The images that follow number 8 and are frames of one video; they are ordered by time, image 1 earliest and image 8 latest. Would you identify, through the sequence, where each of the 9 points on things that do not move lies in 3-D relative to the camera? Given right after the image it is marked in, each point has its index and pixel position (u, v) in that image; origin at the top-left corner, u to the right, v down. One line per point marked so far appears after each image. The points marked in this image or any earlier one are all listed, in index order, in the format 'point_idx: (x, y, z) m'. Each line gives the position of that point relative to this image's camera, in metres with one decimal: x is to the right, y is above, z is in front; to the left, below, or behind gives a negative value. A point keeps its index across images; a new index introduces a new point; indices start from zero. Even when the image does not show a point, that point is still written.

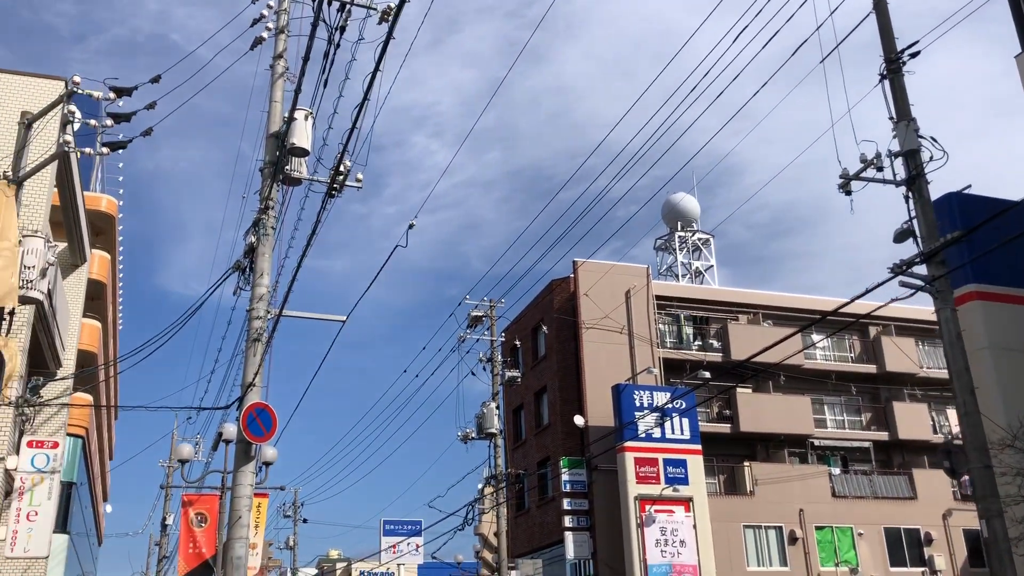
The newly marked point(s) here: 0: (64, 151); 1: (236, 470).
0: (-5.1, +1.6, +10.7) m
1: (-3.1, -2.0, +10.5) m
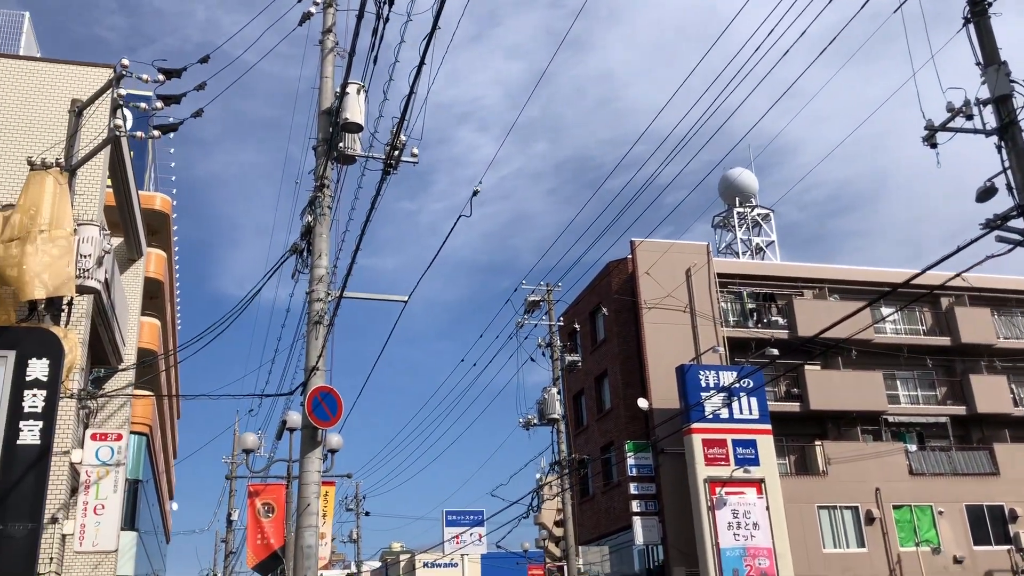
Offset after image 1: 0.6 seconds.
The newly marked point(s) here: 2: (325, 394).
0: (-4.4, +1.7, +10.4) m
1: (-2.3, -1.8, +10.2) m
2: (-2.0, -1.1, +10.2) m
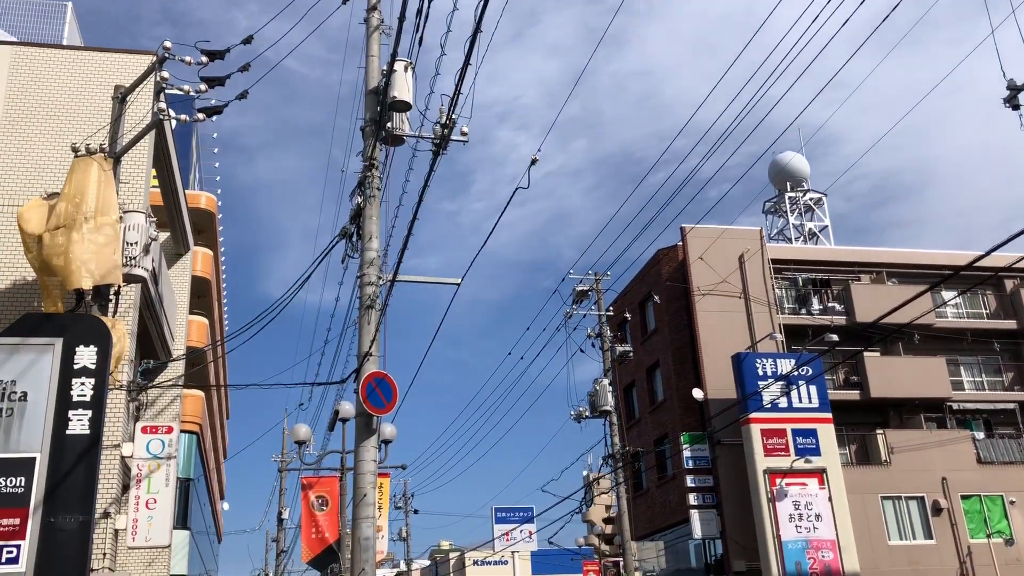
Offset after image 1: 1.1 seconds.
0: (-3.8, +1.8, +10.1) m
1: (-1.6, -1.6, +9.8) m
2: (-1.3, -1.0, +9.8) m
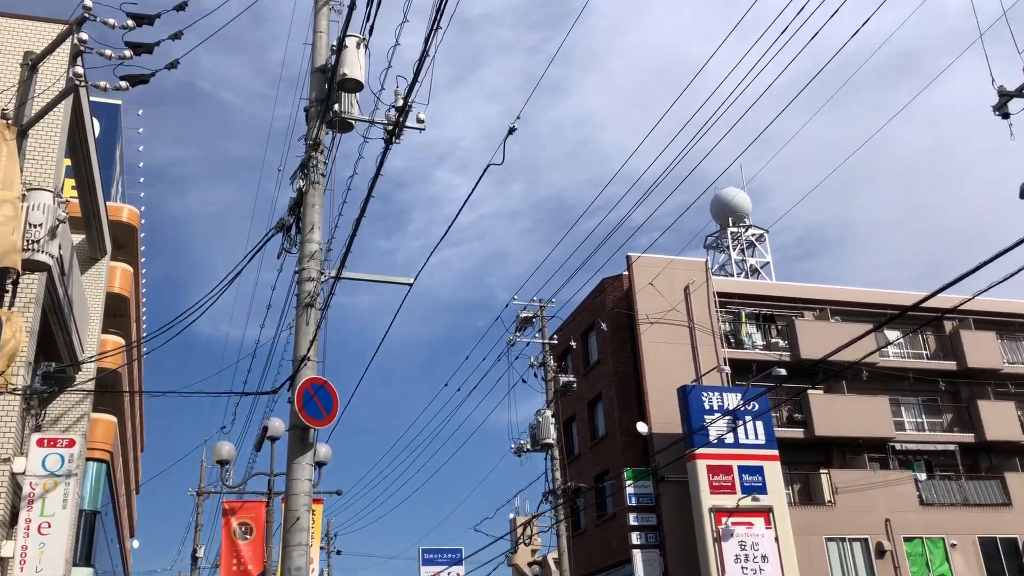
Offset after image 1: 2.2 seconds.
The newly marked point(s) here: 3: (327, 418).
0: (-4.1, +1.9, +8.9) m
1: (-2.0, -1.6, +8.6) m
2: (-1.7, -0.9, +8.6) m
3: (-1.7, -1.2, +8.5) m
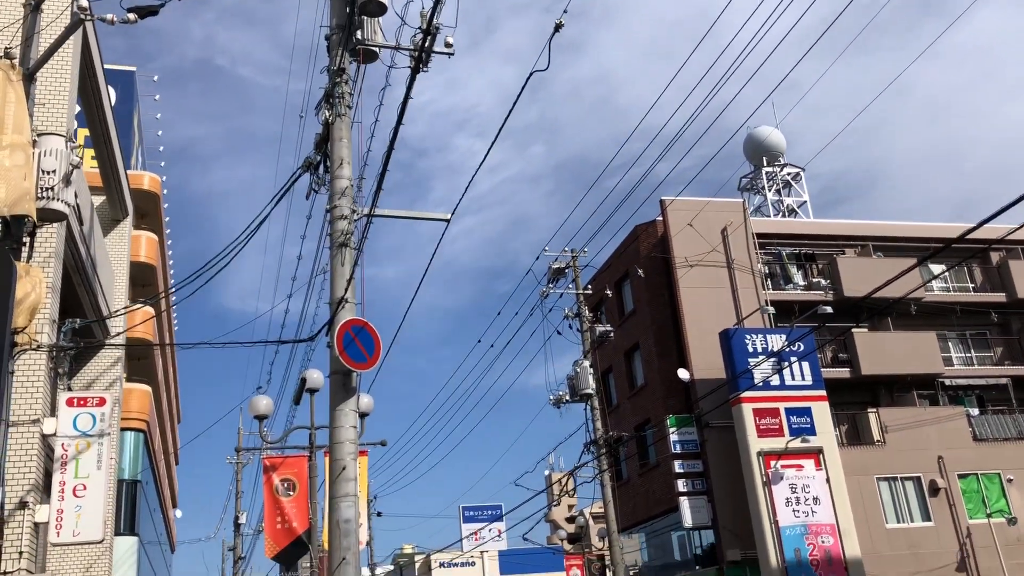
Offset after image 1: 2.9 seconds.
0: (-3.8, +2.4, +8.3) m
1: (-1.5, -1.0, +8.1) m
2: (-1.3, -0.4, +8.1) m
3: (-1.2, -0.6, +7.9) m
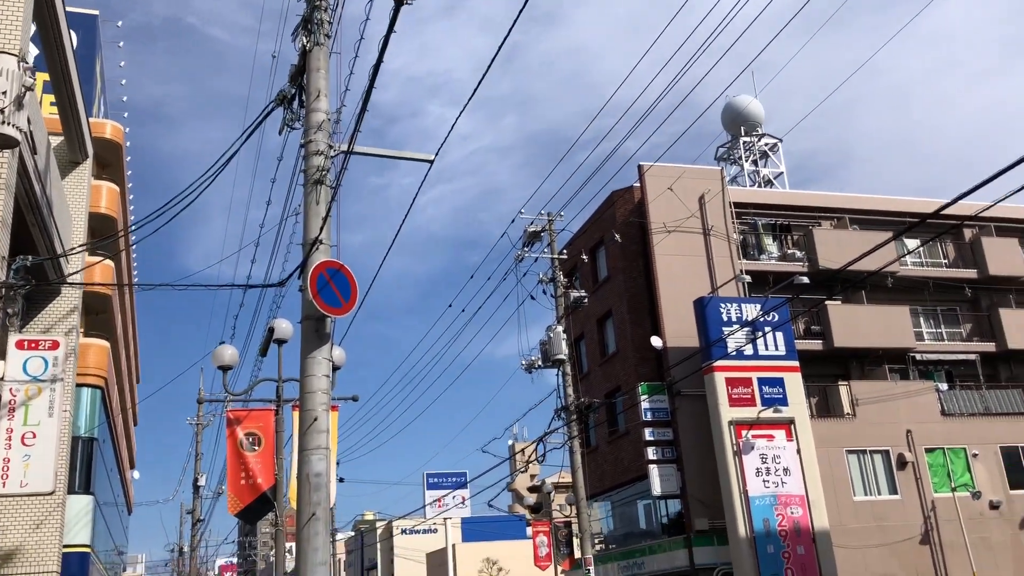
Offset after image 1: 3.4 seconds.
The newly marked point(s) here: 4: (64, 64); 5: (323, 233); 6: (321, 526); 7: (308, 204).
0: (-3.8, +2.9, +7.6) m
1: (-1.7, -0.6, +7.6) m
2: (-1.4, +0.1, +7.6) m
3: (-1.3, -0.1, +7.4) m
4: (-6.6, +3.2, +14.0) m
5: (-1.6, +0.5, +7.9) m
6: (-1.4, -1.8, +7.0) m
7: (-1.7, +0.7, +8.0) m
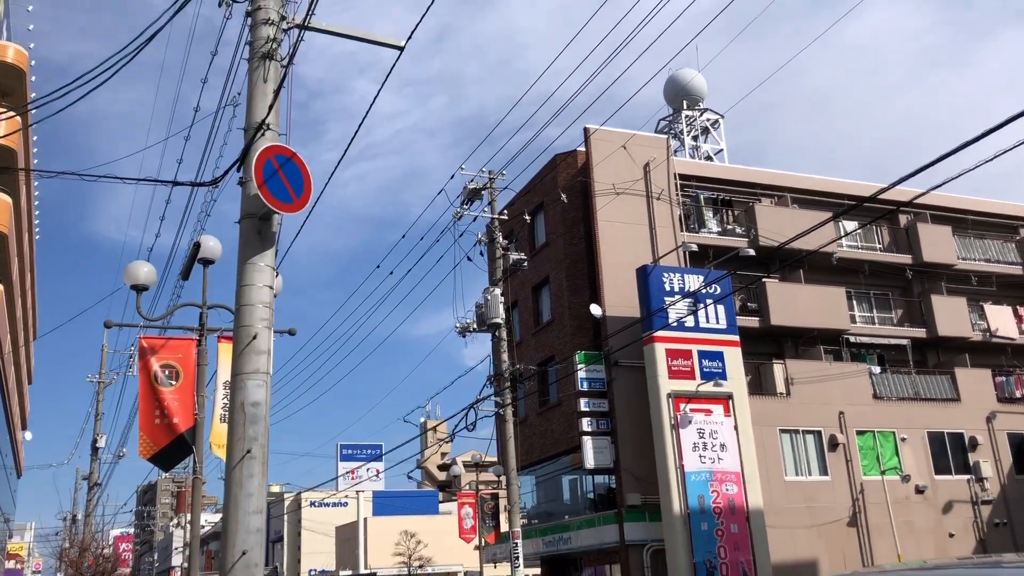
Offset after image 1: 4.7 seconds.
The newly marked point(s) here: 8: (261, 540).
0: (-3.8, +3.7, +6.1) m
1: (-1.8, +0.1, +6.3) m
2: (-1.5, +0.8, +6.3) m
3: (-1.4, +0.5, +6.2) m
4: (-7.1, +4.3, +12.2) m
5: (-1.7, +1.2, +6.6) m
6: (-1.6, -1.1, +5.8) m
7: (-1.8, +1.4, +6.7) m
8: (-1.5, -1.5, +5.8) m
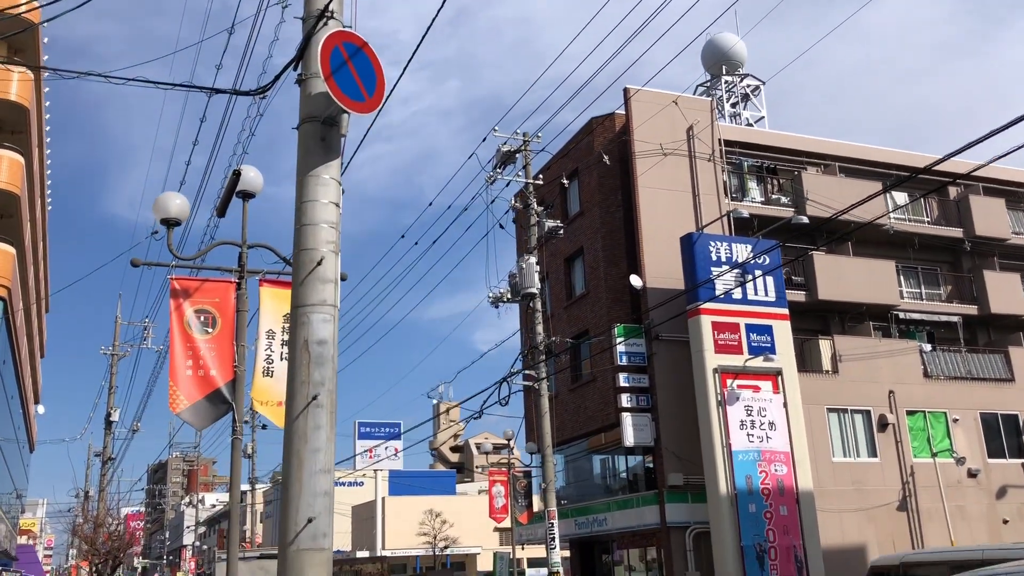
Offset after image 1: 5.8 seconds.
0: (-3.1, +4.2, +4.9) m
1: (-1.2, +0.6, +5.2) m
2: (-0.9, +1.3, +5.2) m
3: (-0.8, +1.0, +5.1) m
4: (-6.4, +4.9, +11.1) m
5: (-1.1, +1.6, +5.5) m
6: (-0.9, -0.7, +4.7) m
7: (-1.2, +1.9, +5.5) m
8: (-0.9, -1.1, +4.7) m
